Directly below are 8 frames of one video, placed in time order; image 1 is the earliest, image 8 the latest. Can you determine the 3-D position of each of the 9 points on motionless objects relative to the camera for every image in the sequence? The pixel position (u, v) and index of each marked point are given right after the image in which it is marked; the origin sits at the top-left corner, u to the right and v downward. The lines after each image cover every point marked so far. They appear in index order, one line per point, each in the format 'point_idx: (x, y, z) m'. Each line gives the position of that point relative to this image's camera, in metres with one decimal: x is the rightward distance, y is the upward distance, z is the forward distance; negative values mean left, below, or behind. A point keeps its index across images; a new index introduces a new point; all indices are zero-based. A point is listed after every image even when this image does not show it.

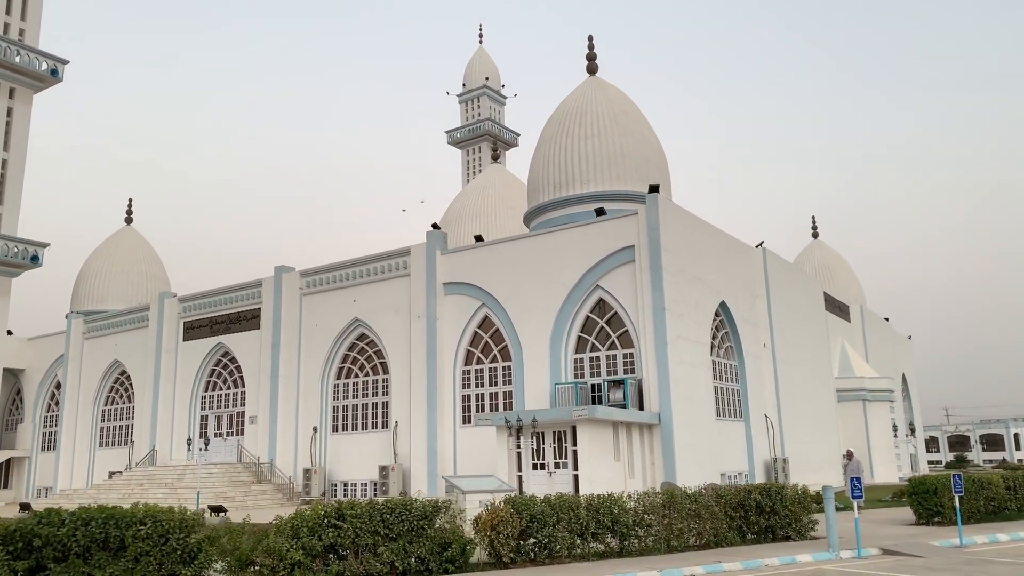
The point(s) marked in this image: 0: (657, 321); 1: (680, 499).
0: (+3.4, -0.8, +19.2) m
1: (+2.0, -2.5, +9.8) m
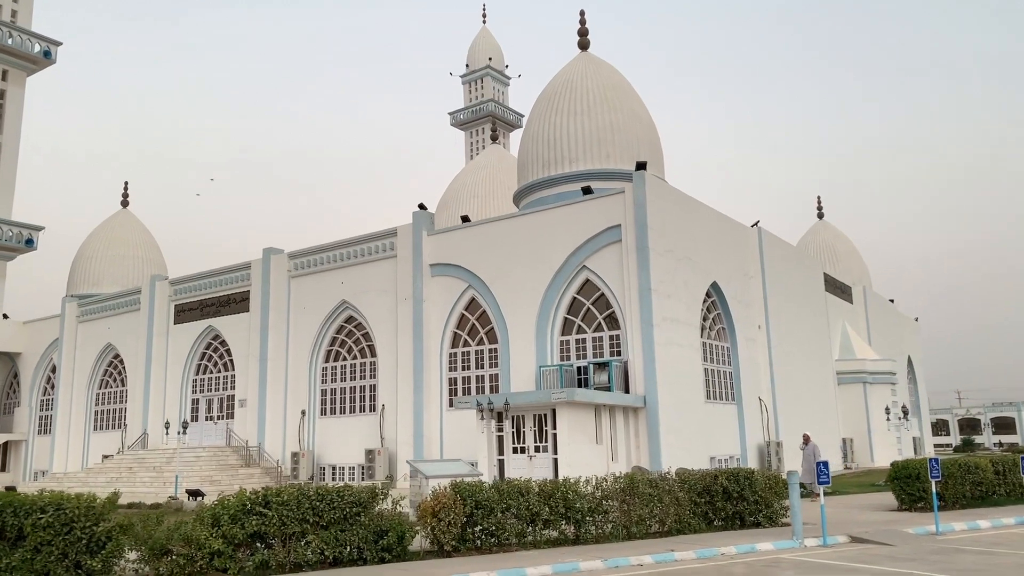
0: (+3.0, -0.3, +18.8) m
1: (+1.5, -2.2, +9.4) m
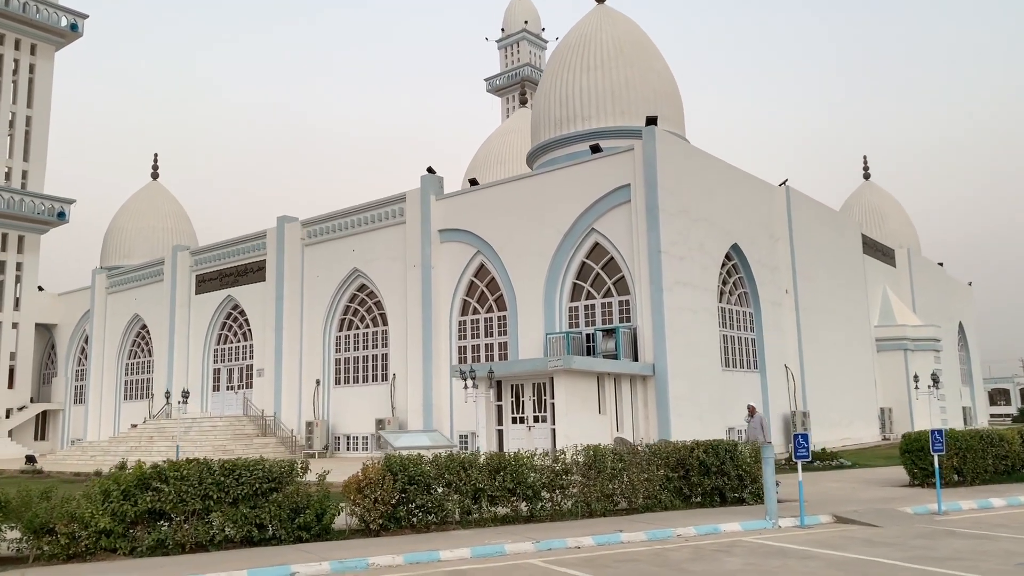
0: (+3.1, +0.5, +17.8) m
1: (+1.0, -1.8, +8.6) m
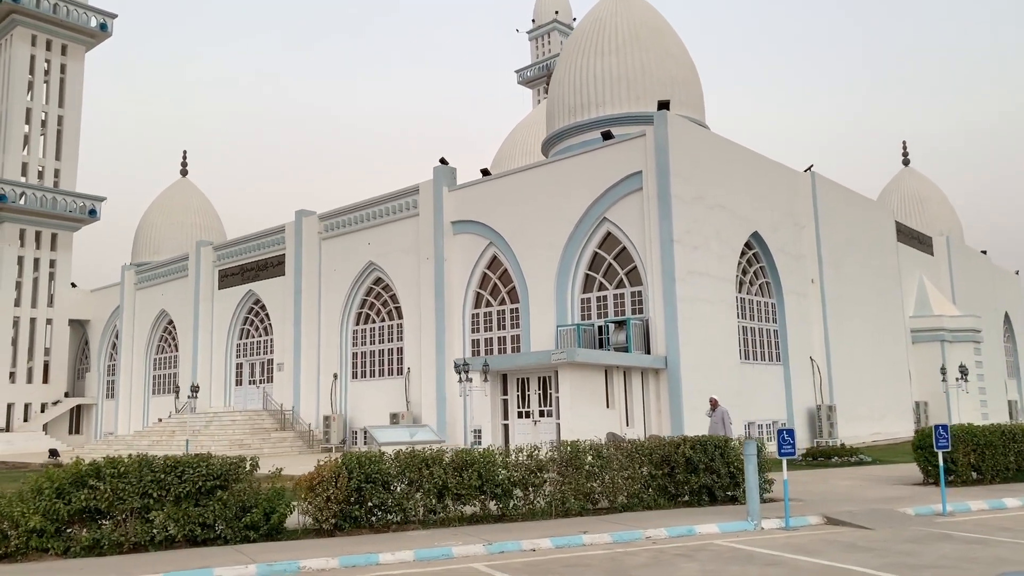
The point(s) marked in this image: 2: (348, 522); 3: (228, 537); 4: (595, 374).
0: (+3.2, +0.7, +17.3) m
1: (+0.7, -1.7, +8.2) m
2: (-1.4, -2.0, +7.1) m
3: (-2.3, -2.0, +6.6) m
4: (+1.6, -1.7, +15.7) m
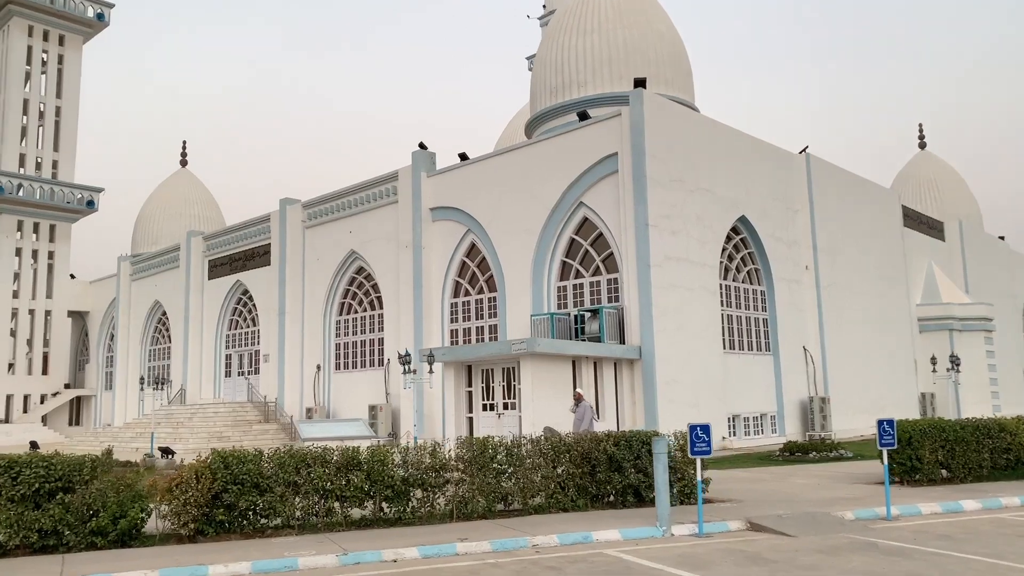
0: (+2.6, +1.0, +16.5) m
1: (-0.2, -1.5, +7.6) m
2: (-2.4, -1.9, +6.5) m
3: (-3.2, -1.9, +6.0) m
4: (+0.9, -1.4, +15.0) m
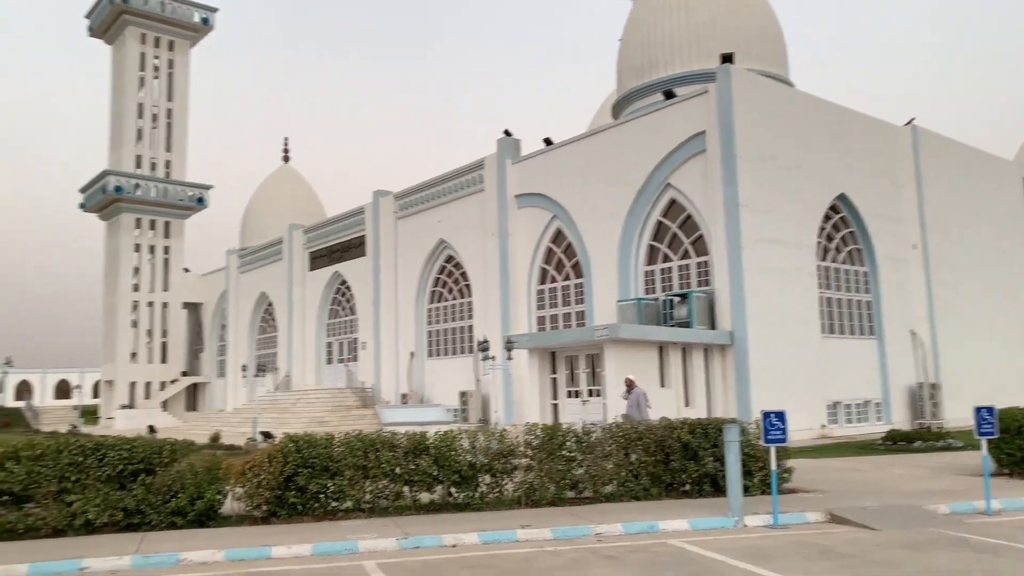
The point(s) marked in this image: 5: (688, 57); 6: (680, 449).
0: (+4.2, +1.3, +16.0) m
1: (+0.4, -1.4, +7.5) m
2: (-1.8, -1.8, +6.7) m
3: (-2.8, -1.8, +6.3) m
4: (+2.4, -1.1, +14.7) m
5: (+4.2, +5.5, +19.6) m
6: (+1.6, -1.5, +7.8) m
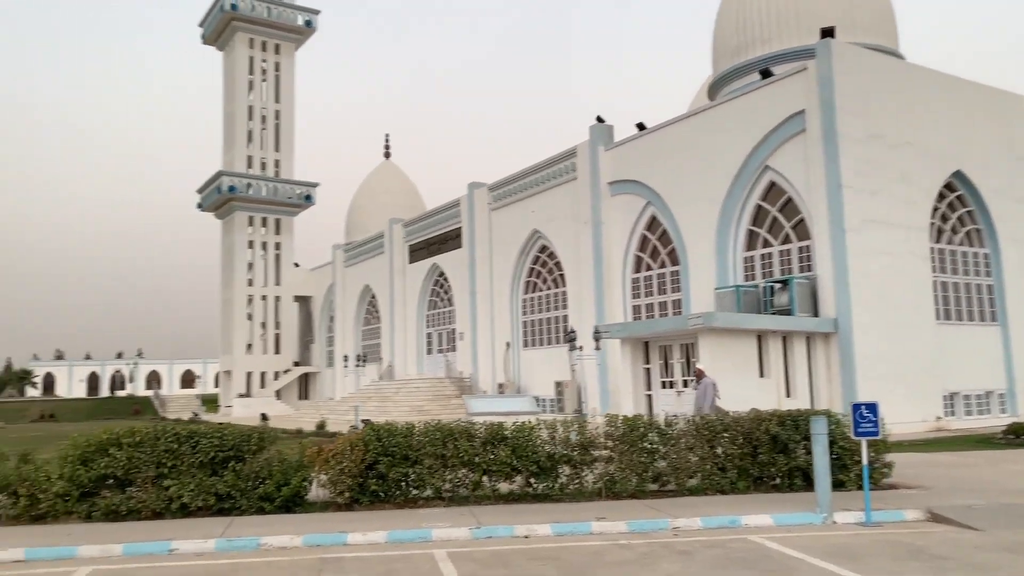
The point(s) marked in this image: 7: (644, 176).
0: (+6.0, +1.6, +15.2) m
1: (+1.2, -1.3, +7.3) m
2: (-1.2, -1.7, +6.8) m
3: (-2.2, -1.8, +6.6) m
4: (+4.1, -0.9, +14.3) m
5: (+6.4, +5.8, +18.8) m
6: (+2.4, -1.4, +7.5) m
7: (+3.2, +2.7, +19.6) m
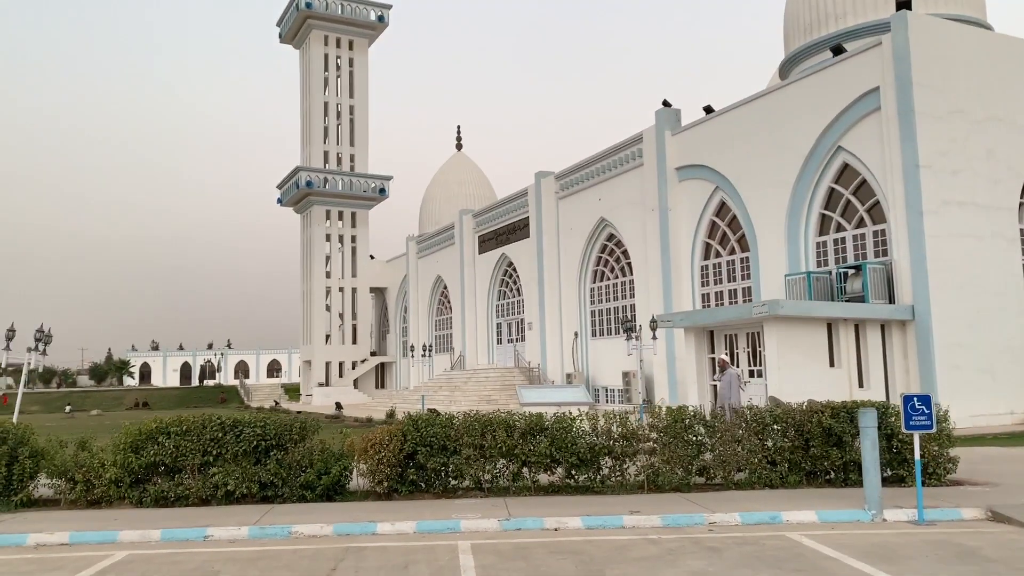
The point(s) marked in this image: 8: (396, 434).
0: (+7.0, +1.8, +14.5) m
1: (+1.5, -1.2, +7.1) m
2: (-0.9, -1.7, +6.9) m
3: (-1.9, -1.7, +6.7) m
4: (+5.1, -0.7, +13.7) m
5: (+7.7, +6.2, +18.0) m
6: (+2.7, -1.3, +7.2) m
7: (+4.7, +3.0, +19.1) m
8: (-1.0, -1.2, +6.8) m
